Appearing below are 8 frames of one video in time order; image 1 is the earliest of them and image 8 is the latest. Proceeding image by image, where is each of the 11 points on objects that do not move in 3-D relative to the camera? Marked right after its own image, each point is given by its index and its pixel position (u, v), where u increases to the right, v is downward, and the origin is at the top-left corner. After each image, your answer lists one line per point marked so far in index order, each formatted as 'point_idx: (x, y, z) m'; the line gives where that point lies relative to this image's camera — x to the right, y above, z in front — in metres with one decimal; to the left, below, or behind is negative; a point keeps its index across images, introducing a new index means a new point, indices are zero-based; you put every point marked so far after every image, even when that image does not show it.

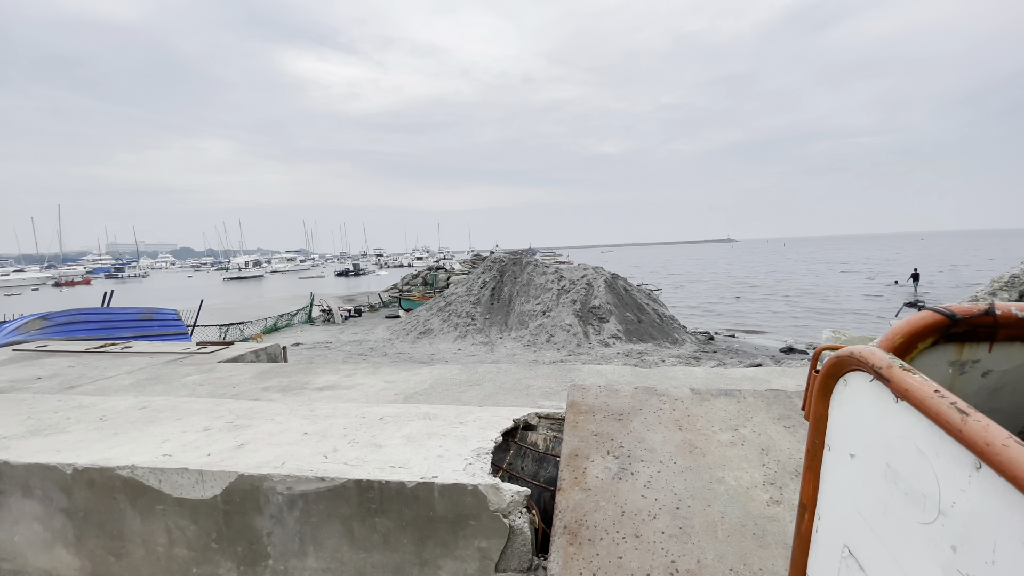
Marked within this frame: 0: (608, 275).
0: (+4.0, +0.6, +19.2) m
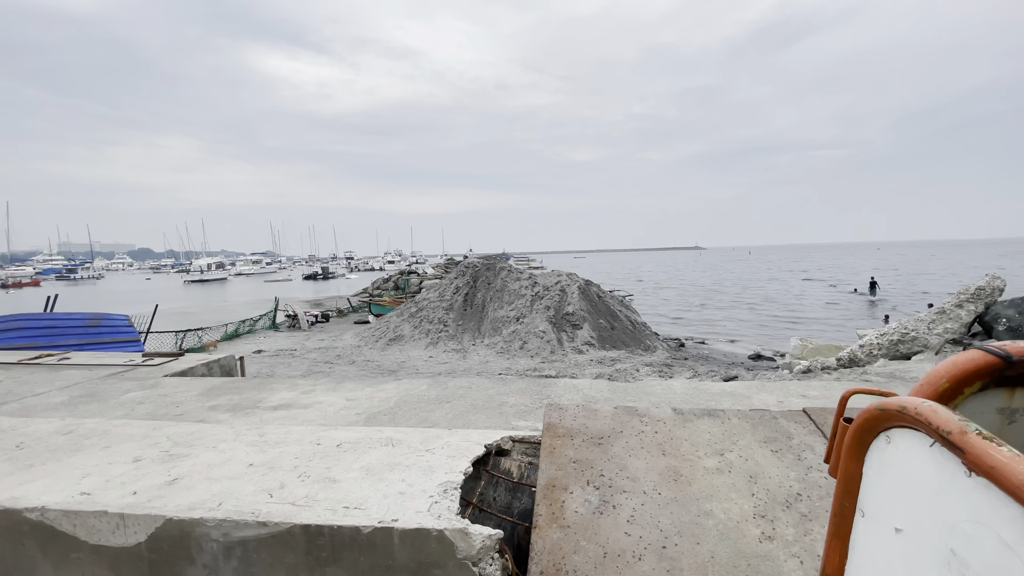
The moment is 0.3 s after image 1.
0: (+2.9, +0.3, +19.2) m
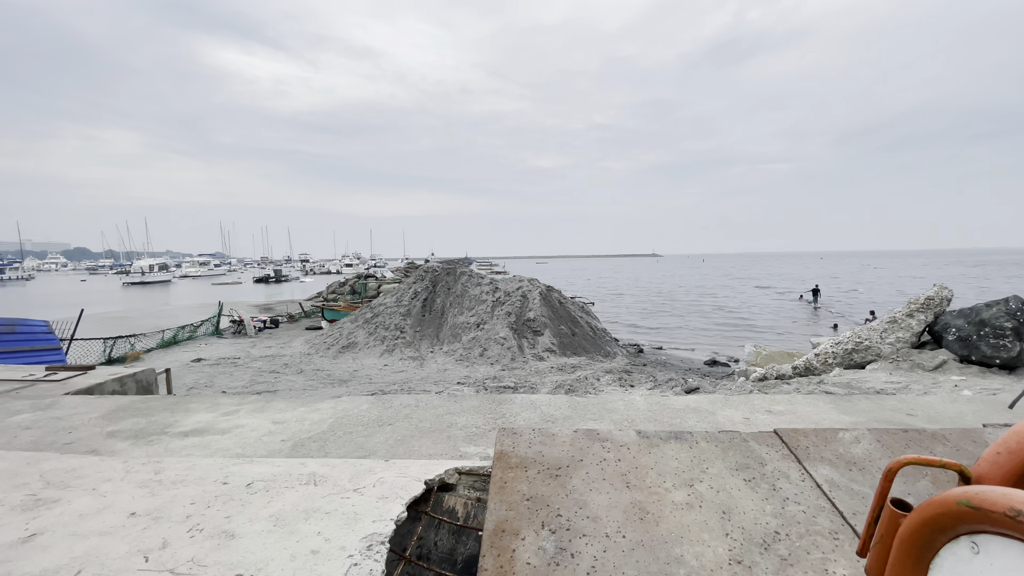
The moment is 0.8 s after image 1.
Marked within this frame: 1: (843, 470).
0: (+1.3, +0.1, +19.0) m
1: (+1.8, -1.0, +2.4) m
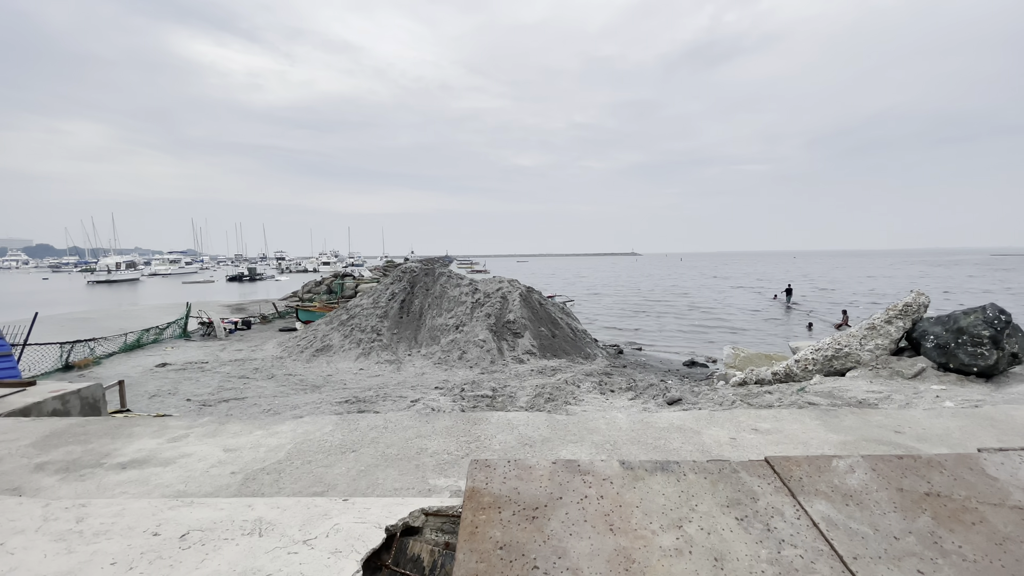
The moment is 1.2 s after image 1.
0: (+0.5, 0.0, +18.8) m
1: (+1.6, -1.1, +2.3) m
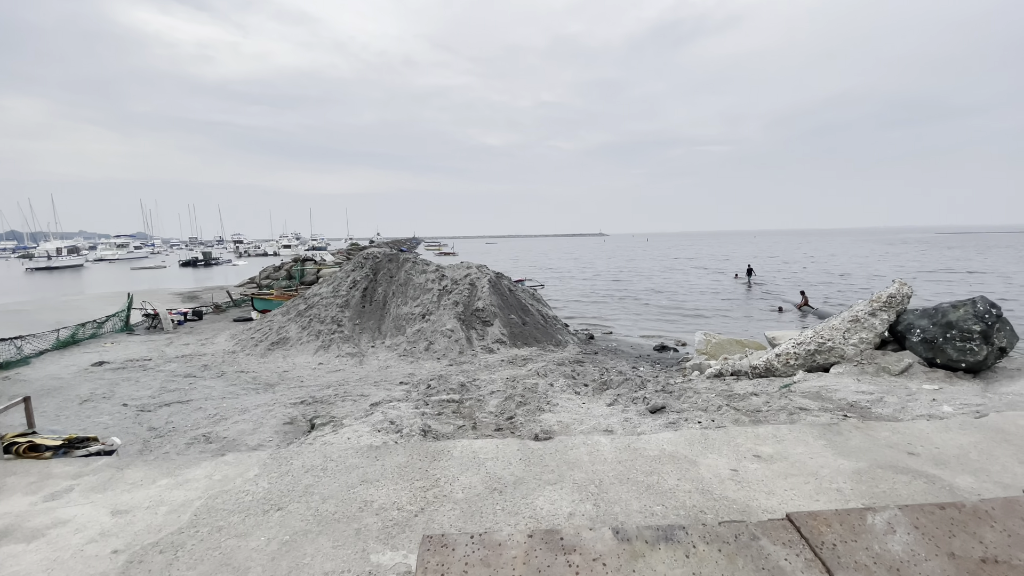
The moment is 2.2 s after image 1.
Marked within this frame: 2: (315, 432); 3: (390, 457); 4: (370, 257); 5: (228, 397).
0: (-0.8, +0.6, +18.2) m
1: (+1.5, -1.2, +1.8) m
2: (-2.9, -2.1, +6.8) m
3: (-0.8, -1.2, +3.2) m
4: (-5.8, +1.3, +18.9) m
5: (-6.7, -2.6, +10.9) m
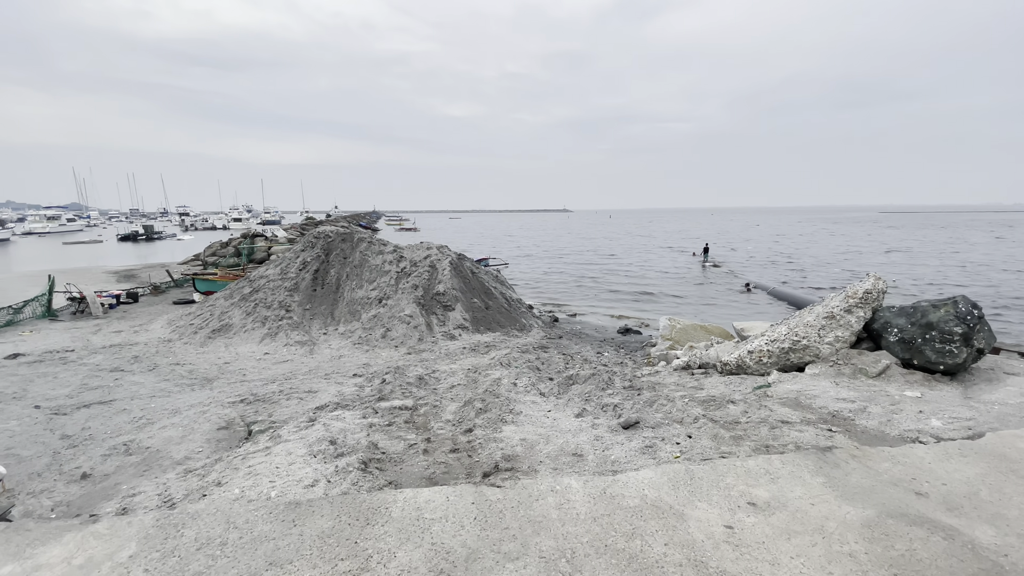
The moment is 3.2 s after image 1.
0: (-2.2, +1.3, +17.4) m
1: (+1.3, -1.4, +1.4) m
2: (-3.4, -2.1, +6.0) m
3: (-1.1, -1.3, +2.6) m
4: (-7.3, +2.0, +17.6) m
5: (-7.6, -2.3, +9.8) m
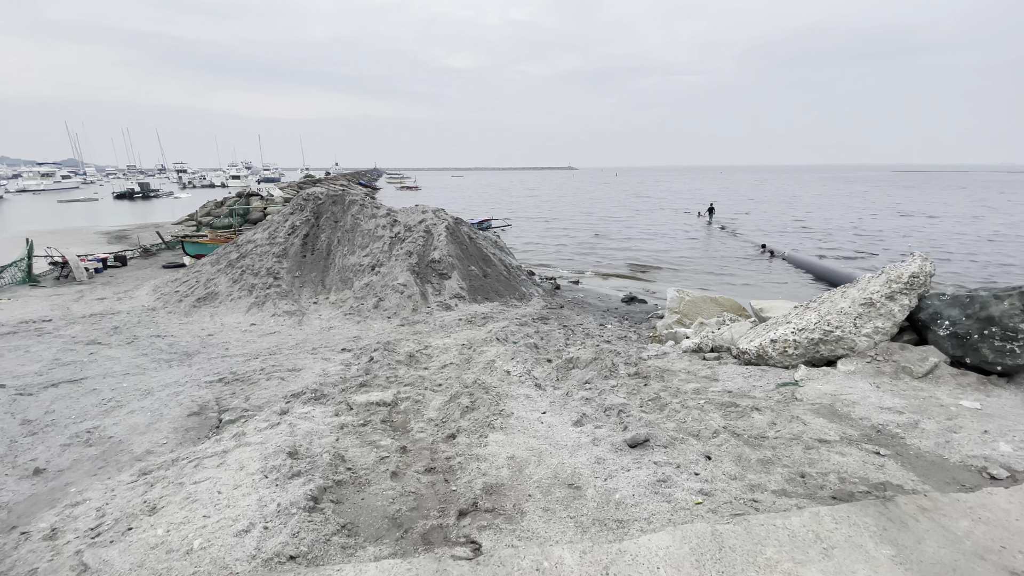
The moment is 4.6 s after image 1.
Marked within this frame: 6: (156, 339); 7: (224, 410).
0: (-2.2, +2.5, +16.5) m
1: (+1.2, -1.6, +0.7) m
2: (-3.5, -1.8, +5.5) m
3: (-1.2, -1.4, +2.0) m
4: (-7.3, +3.2, +16.7) m
5: (-7.6, -1.7, +9.3) m
6: (-8.7, -1.3, +11.3) m
7: (-4.5, -1.9, +7.1) m
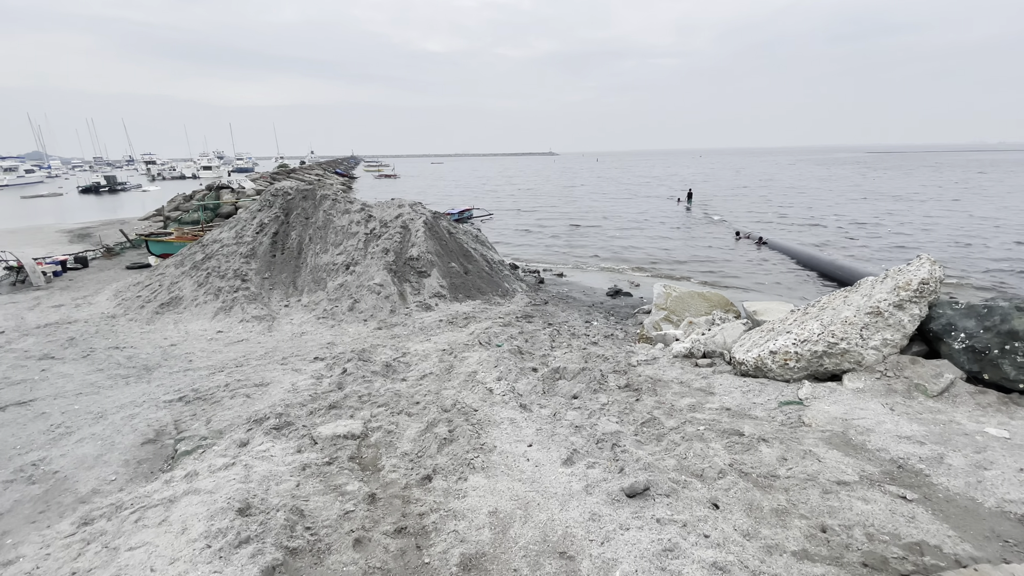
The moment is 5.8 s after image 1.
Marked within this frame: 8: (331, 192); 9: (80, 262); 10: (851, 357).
0: (-2.9, +2.6, +15.8) m
1: (+1.2, -1.8, +0.3) m
2: (-3.7, -2.1, +4.9) m
3: (-1.3, -1.7, +1.5) m
4: (-8.0, +3.2, +15.8) m
5: (-7.9, -1.9, +8.6) m
6: (-9.1, -1.5, +10.5) m
7: (-4.7, -2.1, +6.5) m
8: (-6.5, +3.4, +16.6) m
9: (-18.0, +1.0, +19.1) m
10: (+3.5, -0.7, +4.7) m
